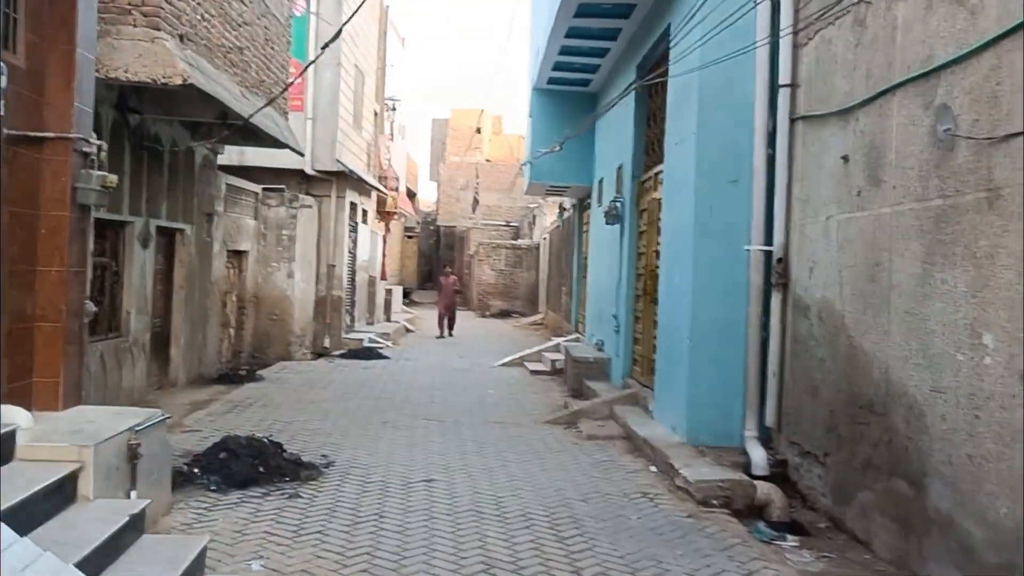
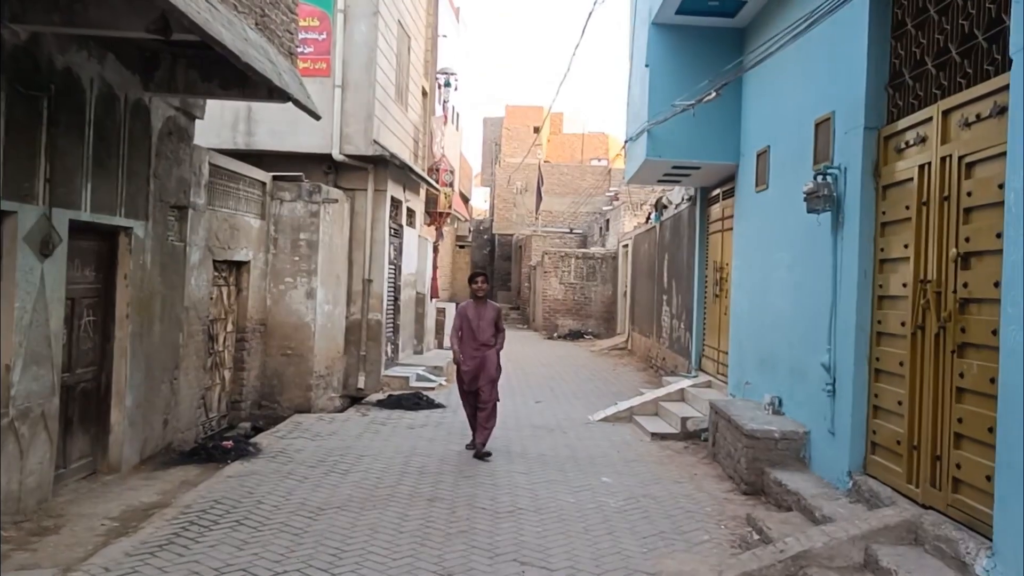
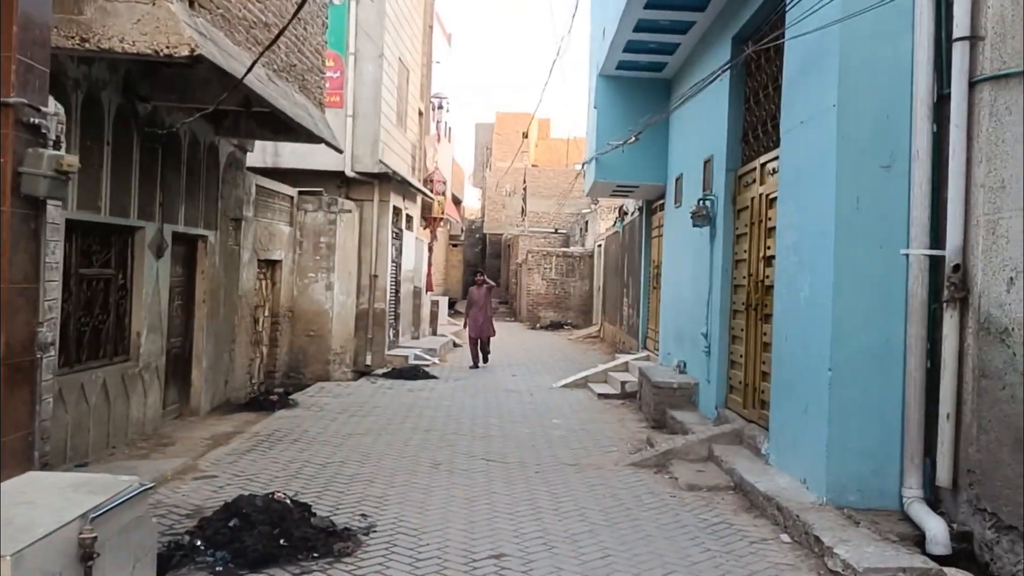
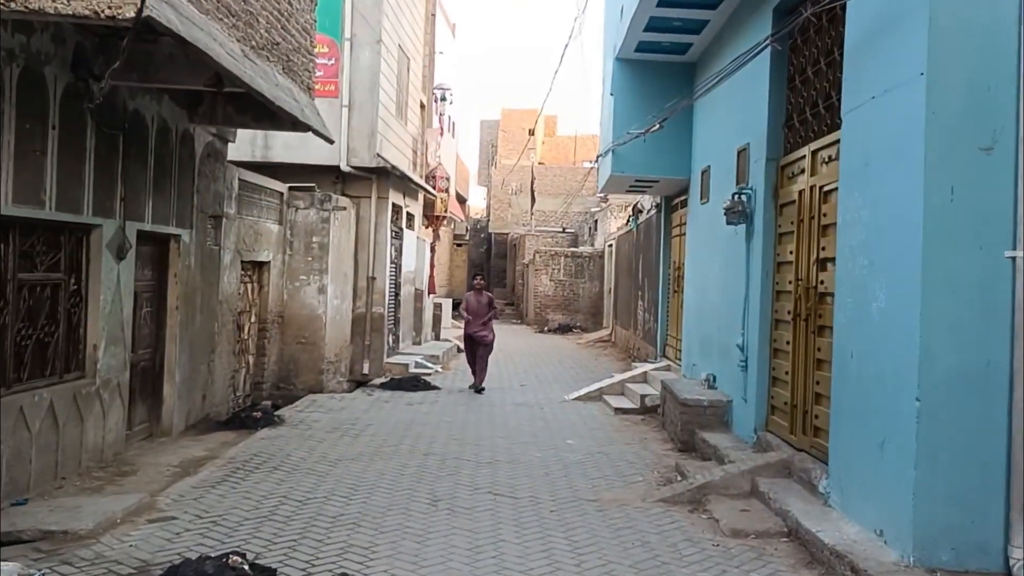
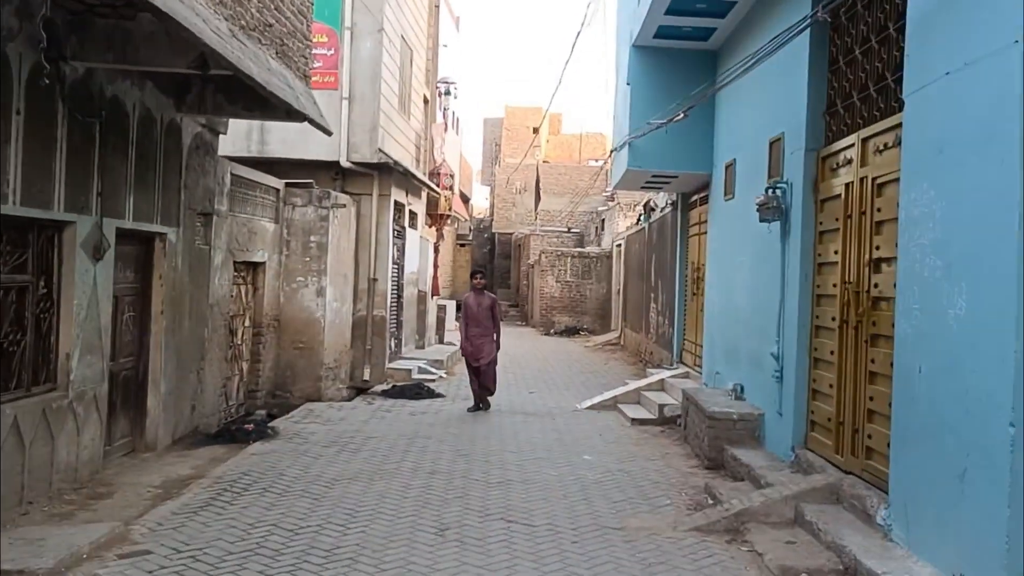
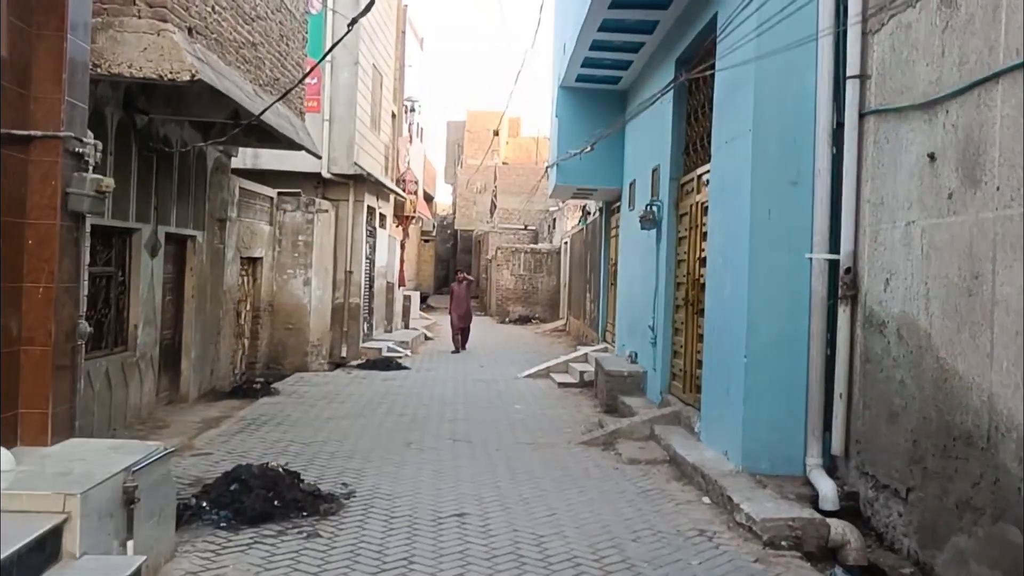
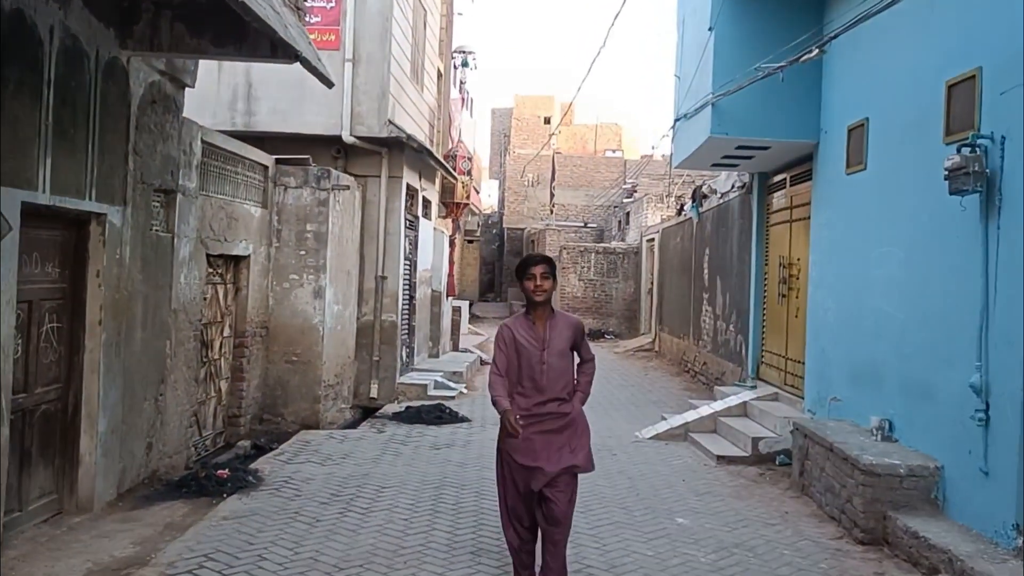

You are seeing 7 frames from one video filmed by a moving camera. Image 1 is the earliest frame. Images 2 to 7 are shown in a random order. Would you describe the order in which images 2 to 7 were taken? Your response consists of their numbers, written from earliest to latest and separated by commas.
6, 3, 4, 5, 2, 7
